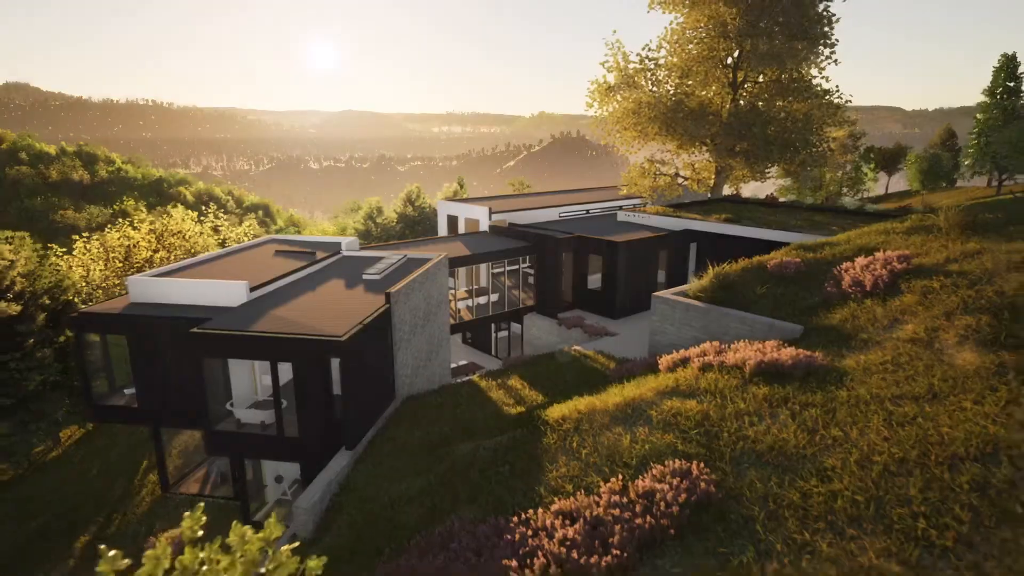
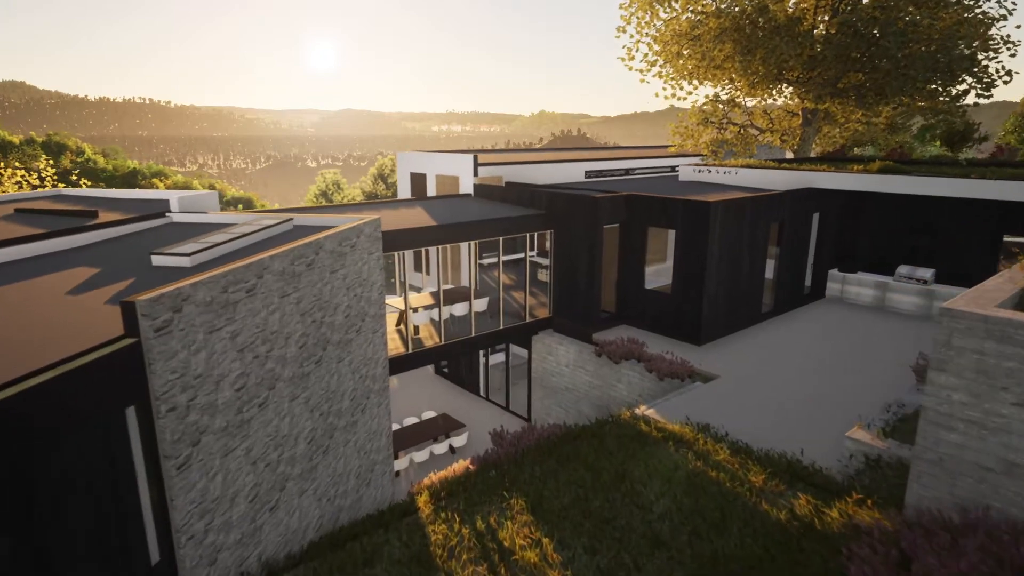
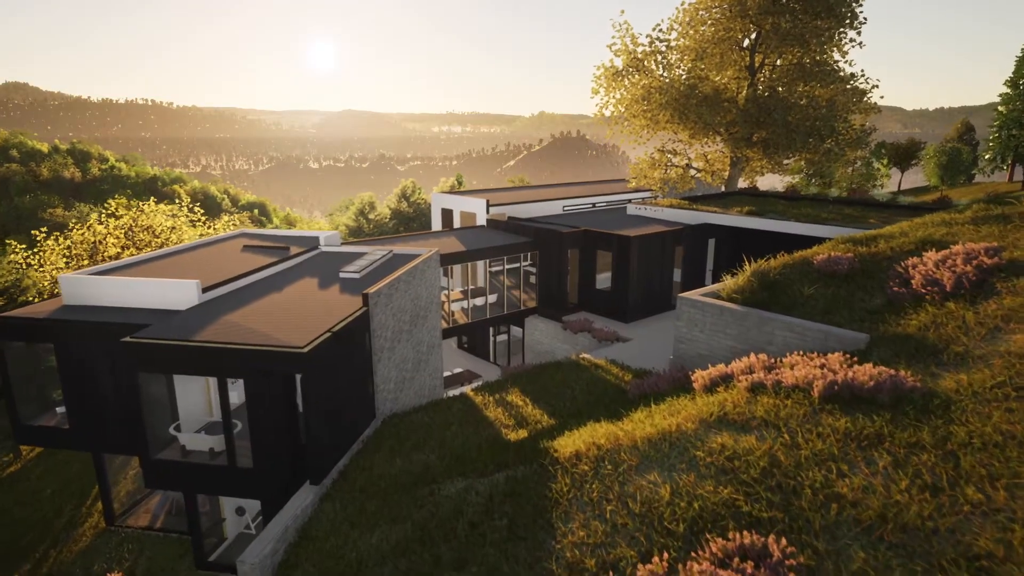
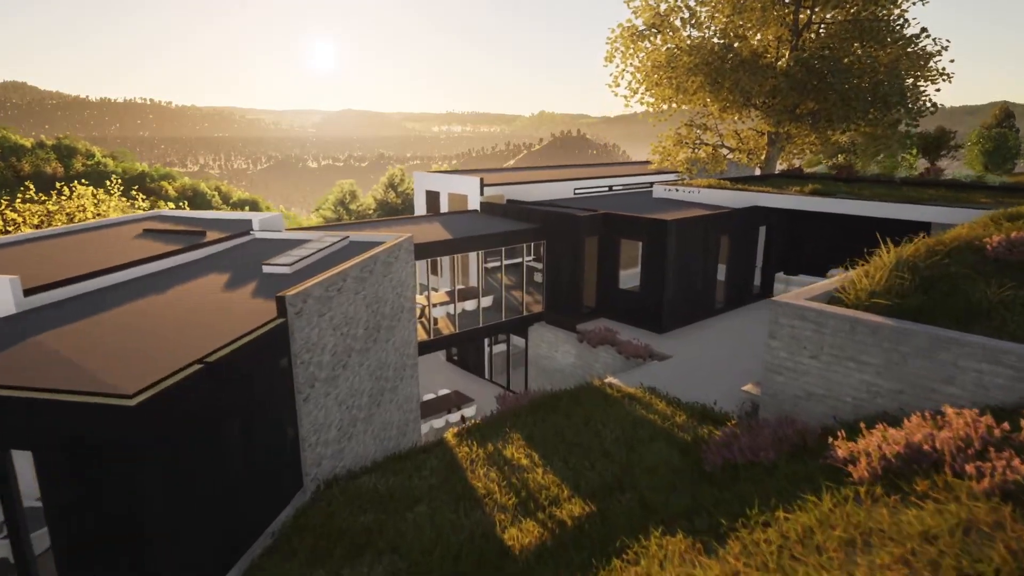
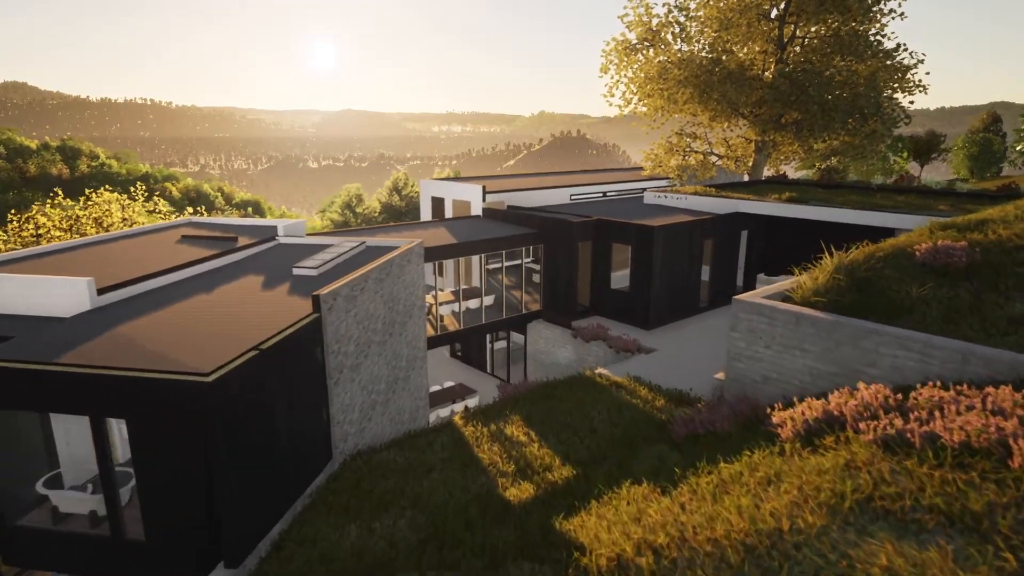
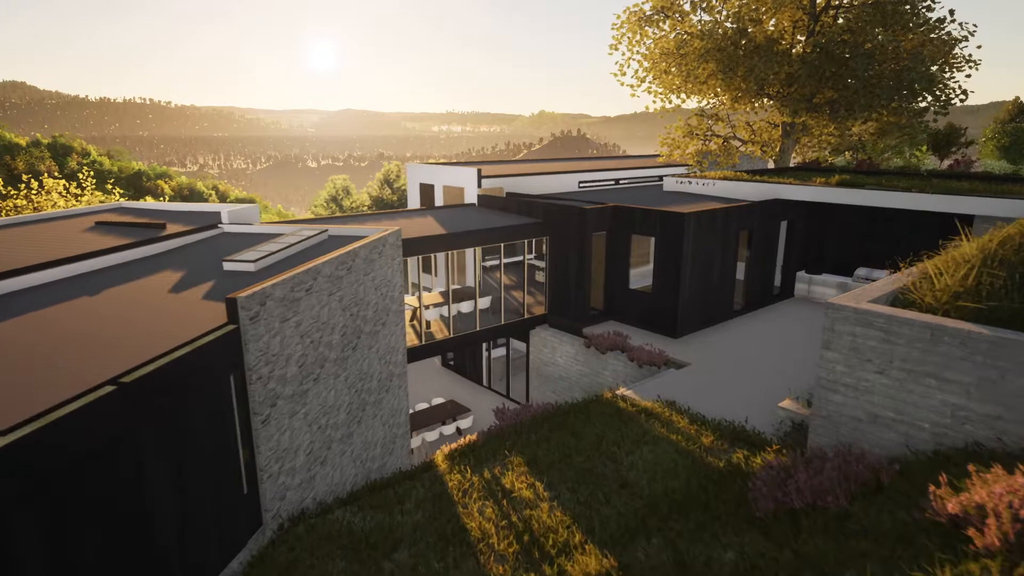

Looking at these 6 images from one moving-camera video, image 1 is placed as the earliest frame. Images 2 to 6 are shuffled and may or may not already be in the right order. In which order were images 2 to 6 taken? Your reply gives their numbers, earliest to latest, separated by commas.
3, 5, 4, 6, 2
